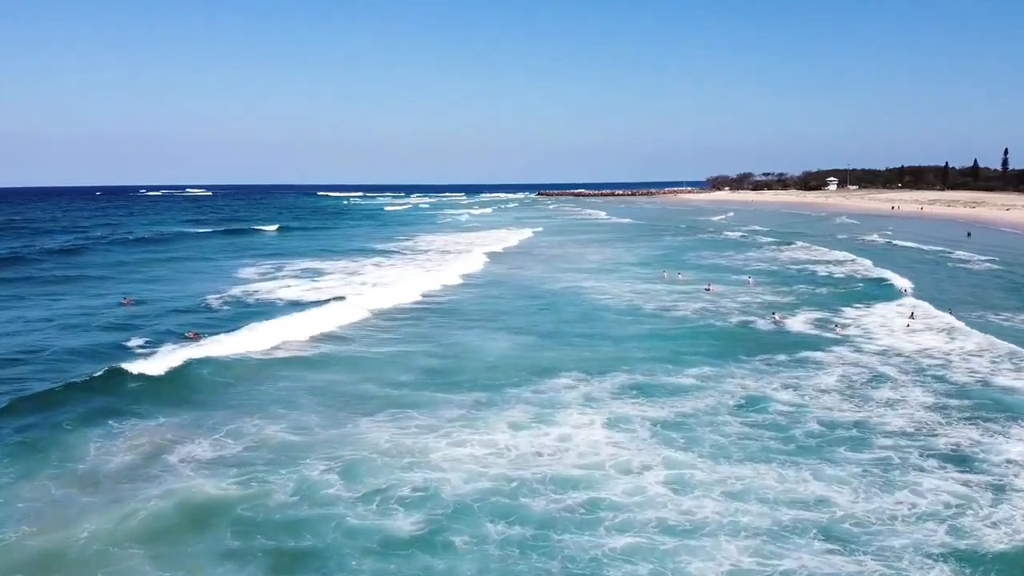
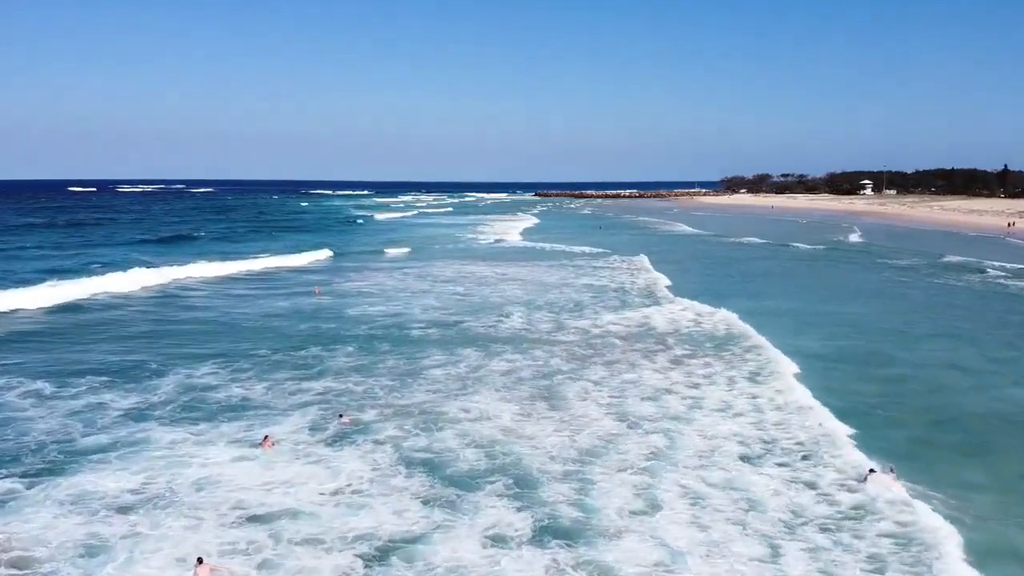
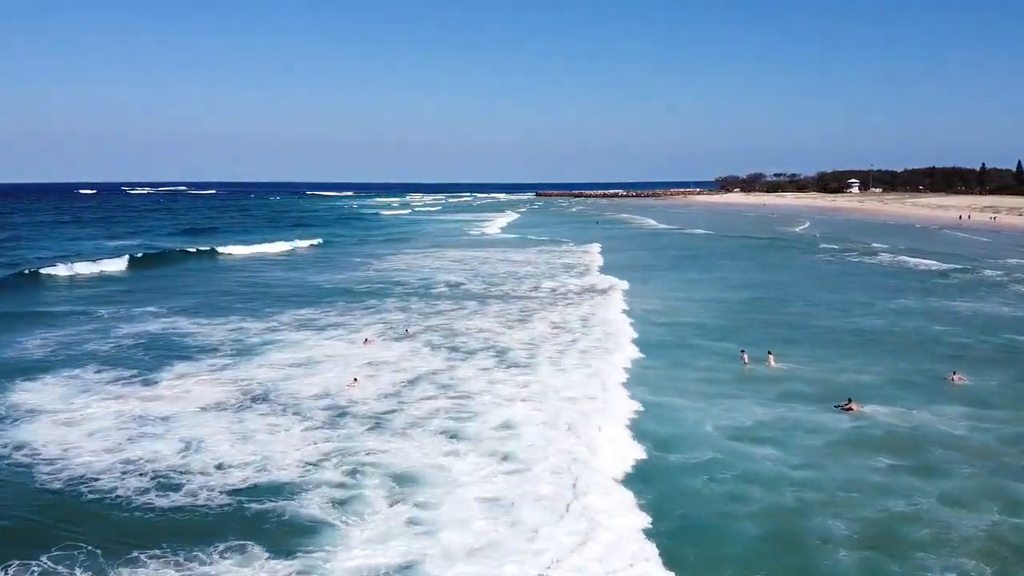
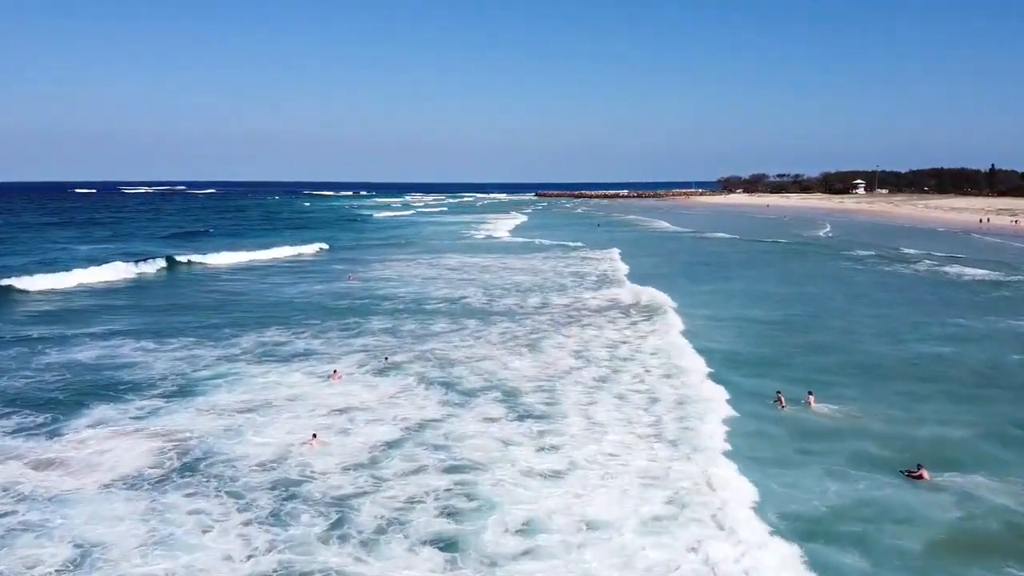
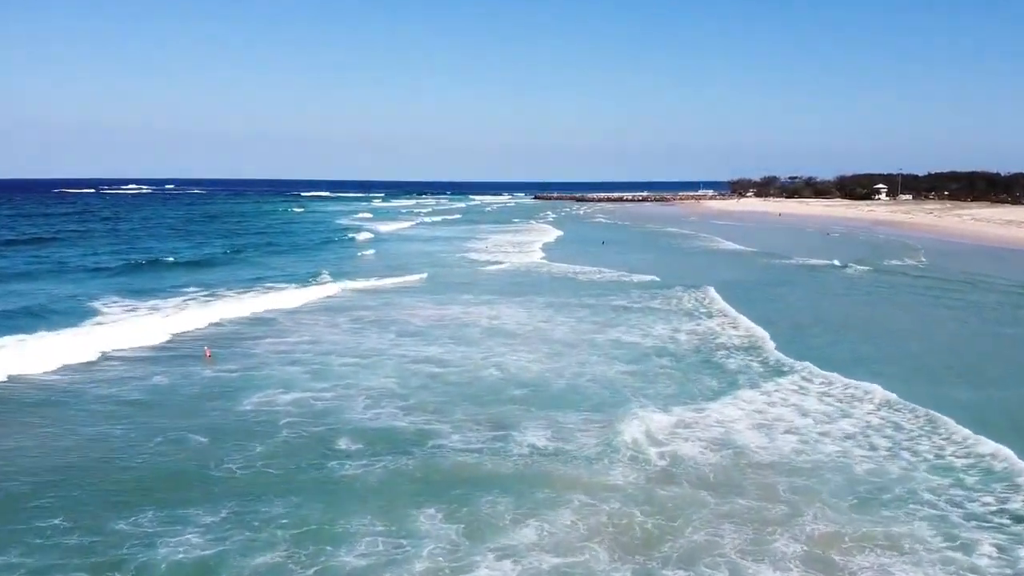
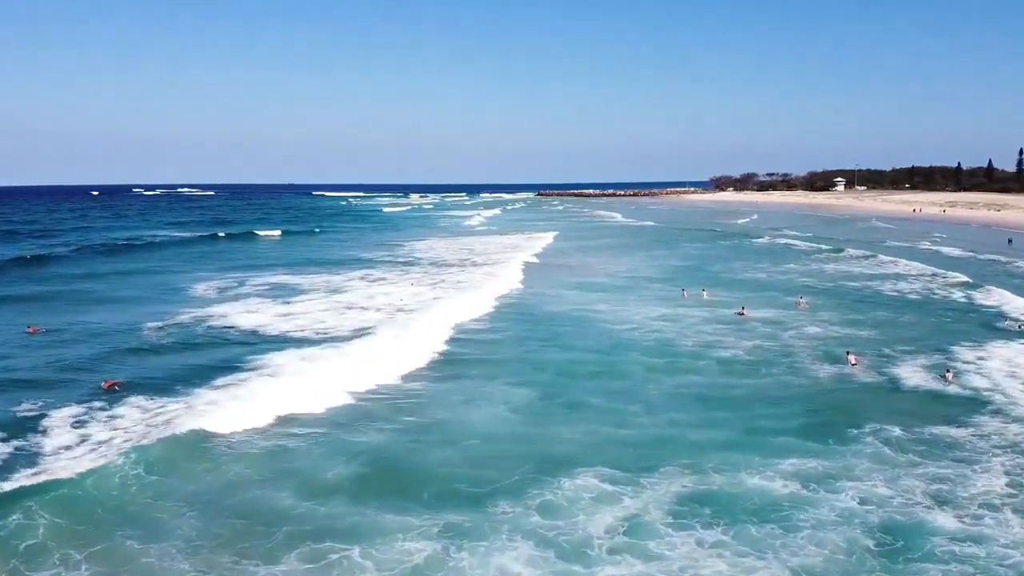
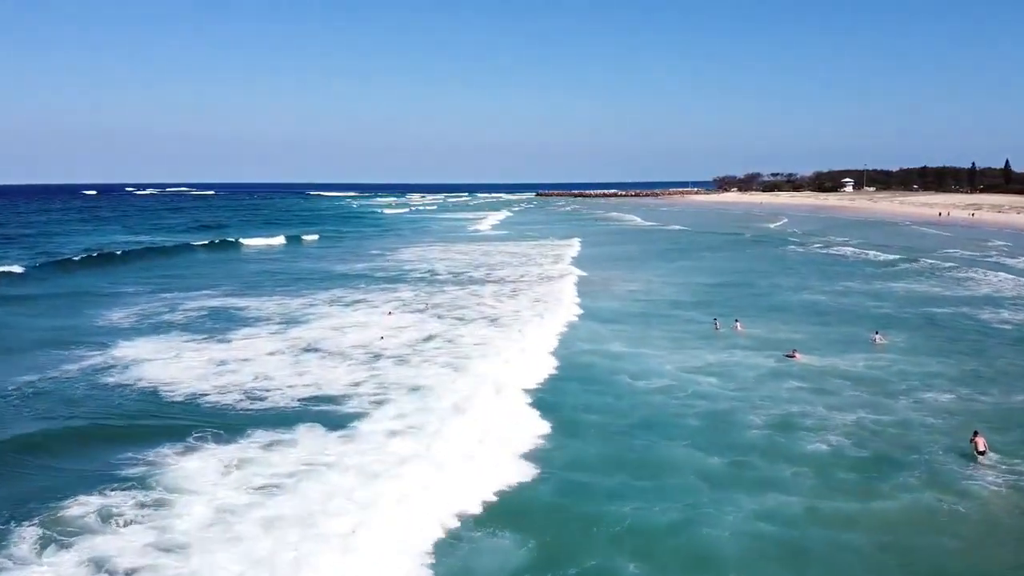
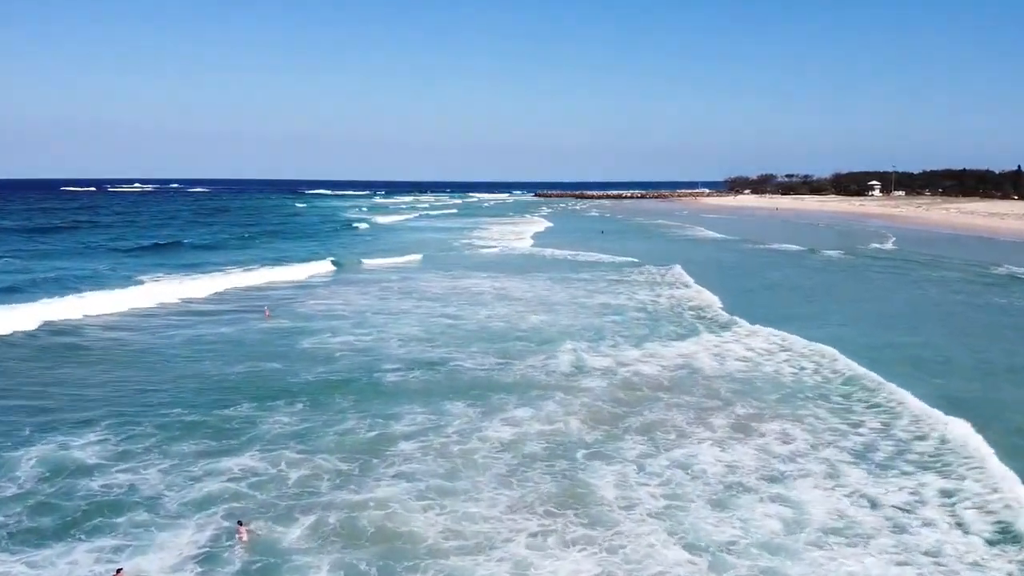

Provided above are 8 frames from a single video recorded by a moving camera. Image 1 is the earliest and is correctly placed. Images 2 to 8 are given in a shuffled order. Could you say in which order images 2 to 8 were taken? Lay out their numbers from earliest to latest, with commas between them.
6, 7, 3, 4, 2, 8, 5
